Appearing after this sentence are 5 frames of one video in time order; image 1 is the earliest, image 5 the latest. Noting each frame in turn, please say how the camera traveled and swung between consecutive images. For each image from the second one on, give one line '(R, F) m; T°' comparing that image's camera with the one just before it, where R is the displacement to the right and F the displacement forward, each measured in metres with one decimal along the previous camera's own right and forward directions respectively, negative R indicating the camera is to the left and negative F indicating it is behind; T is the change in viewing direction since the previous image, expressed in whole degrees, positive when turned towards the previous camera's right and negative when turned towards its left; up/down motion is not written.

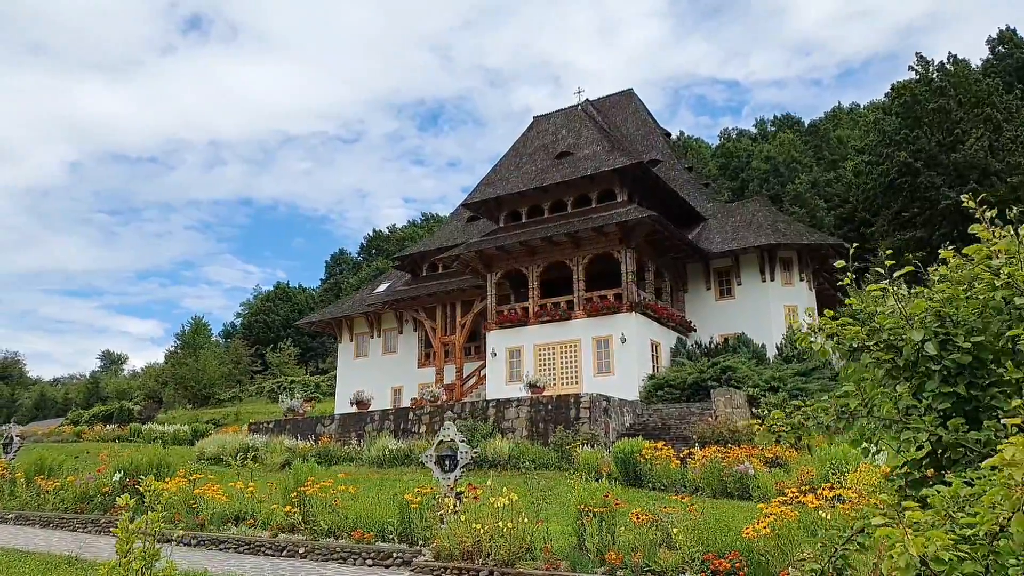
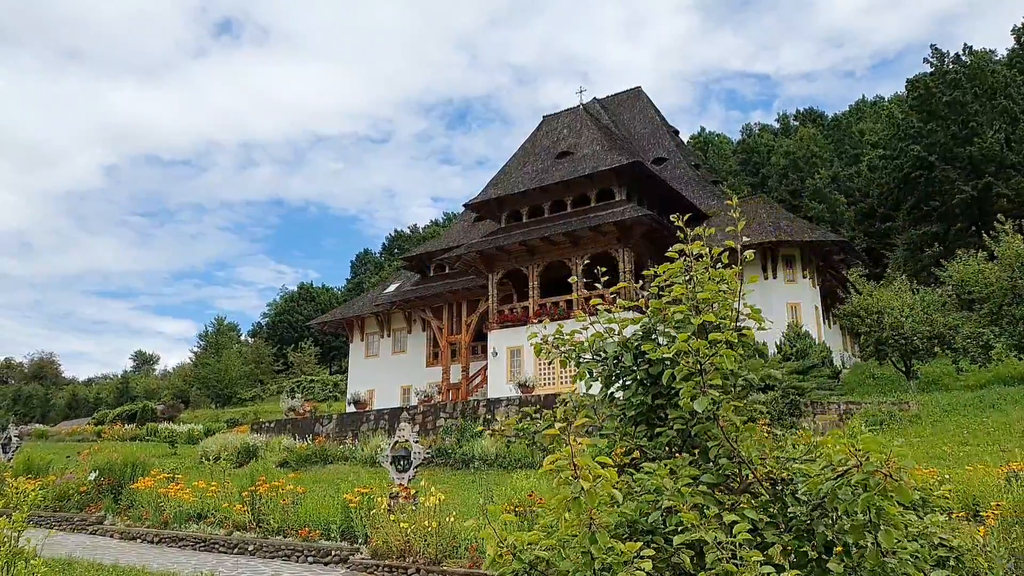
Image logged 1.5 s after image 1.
(+1.0, -0.2) m; -2°
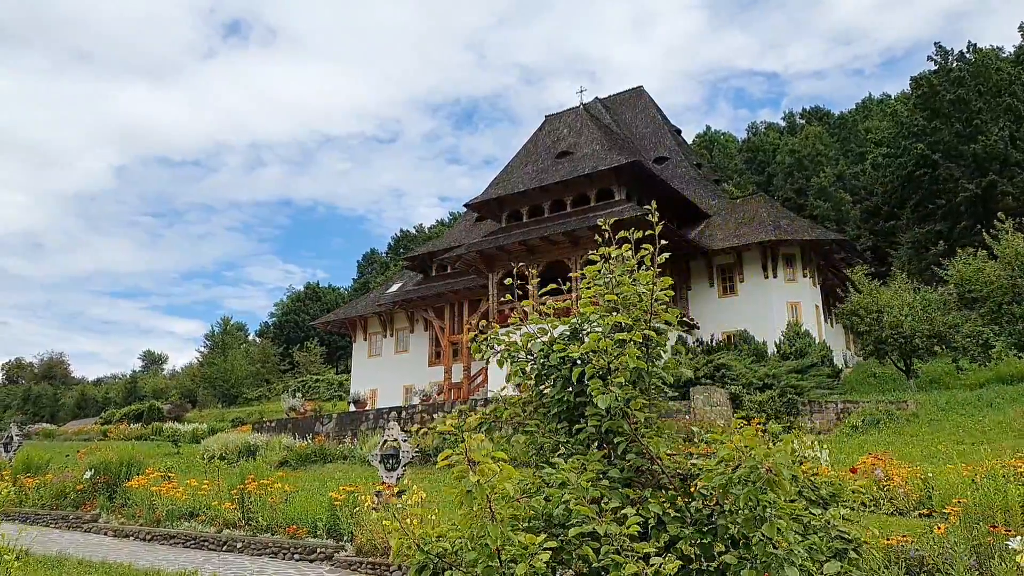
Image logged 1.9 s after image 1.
(+0.3, -0.1) m; -1°
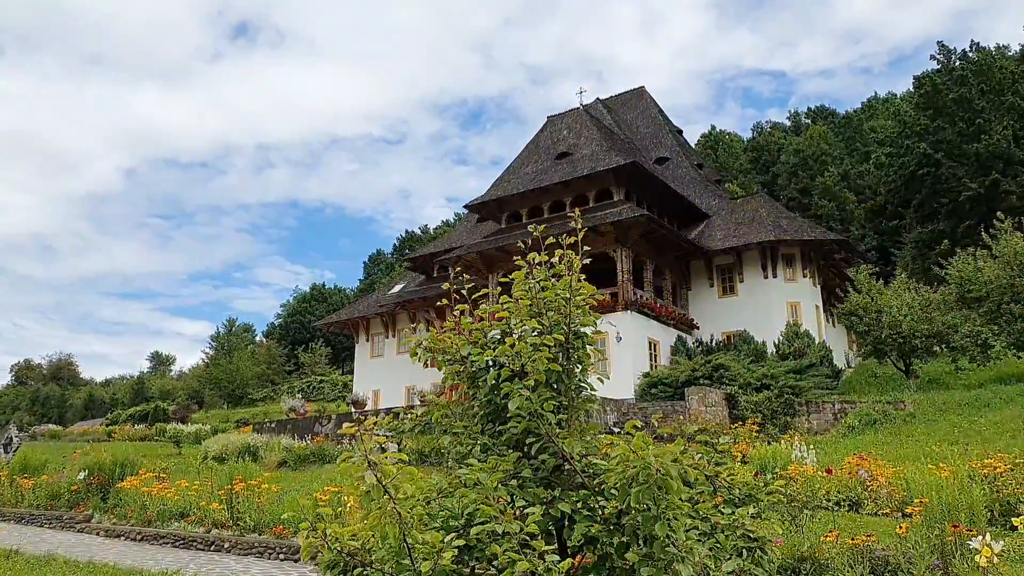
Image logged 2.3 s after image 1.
(+0.3, -0.1) m; -1°
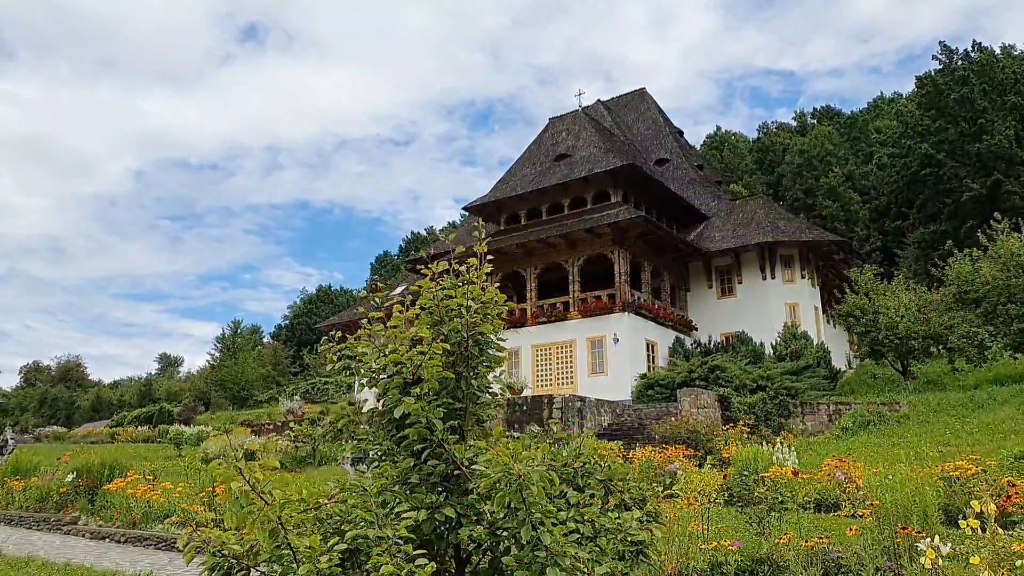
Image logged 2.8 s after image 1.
(+0.4, 0.0) m; -1°
